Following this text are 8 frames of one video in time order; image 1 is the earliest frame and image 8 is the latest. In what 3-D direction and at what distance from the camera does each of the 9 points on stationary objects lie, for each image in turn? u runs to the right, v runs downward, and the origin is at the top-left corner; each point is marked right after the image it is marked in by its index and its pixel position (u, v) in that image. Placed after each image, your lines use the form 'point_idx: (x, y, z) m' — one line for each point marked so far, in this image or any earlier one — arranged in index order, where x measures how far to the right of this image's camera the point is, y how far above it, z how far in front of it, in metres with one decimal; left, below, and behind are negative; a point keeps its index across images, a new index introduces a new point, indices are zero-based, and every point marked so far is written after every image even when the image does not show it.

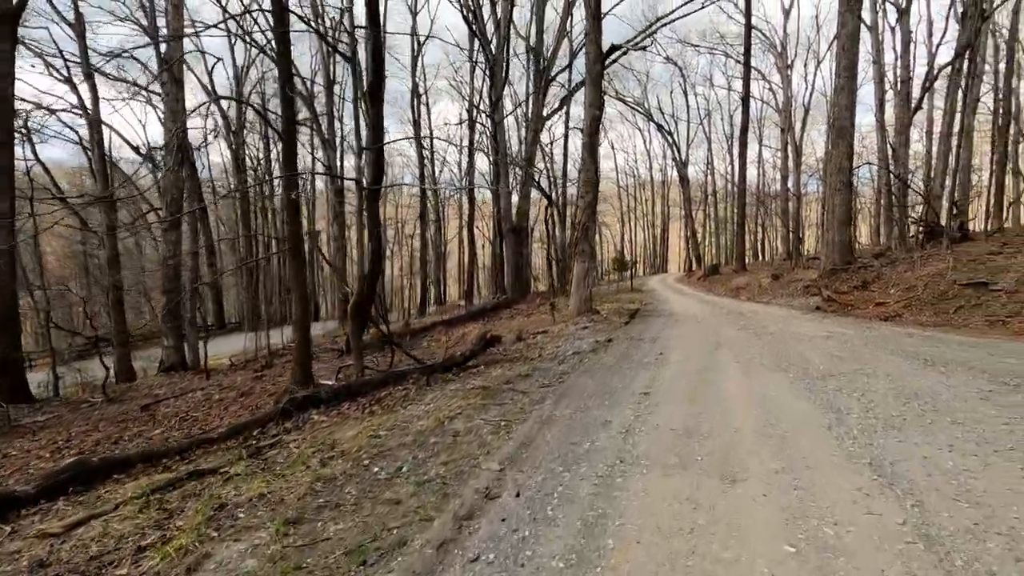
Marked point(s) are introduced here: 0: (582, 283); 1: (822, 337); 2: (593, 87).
0: (+1.5, +0.1, +11.6) m
1: (+3.9, -0.6, +6.7) m
2: (+1.7, +4.1, +11.0) m
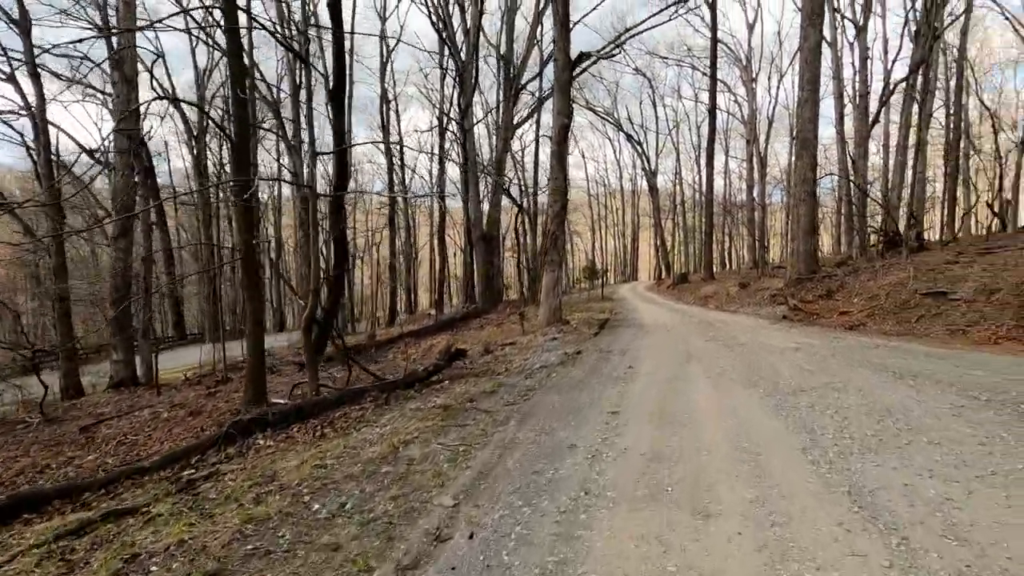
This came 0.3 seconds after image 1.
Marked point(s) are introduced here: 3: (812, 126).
0: (+0.8, -0.1, +11.4) m
1: (+3.5, -0.8, +6.7) m
2: (+1.0, +3.9, +10.9) m
3: (+7.8, +4.2, +13.9) m
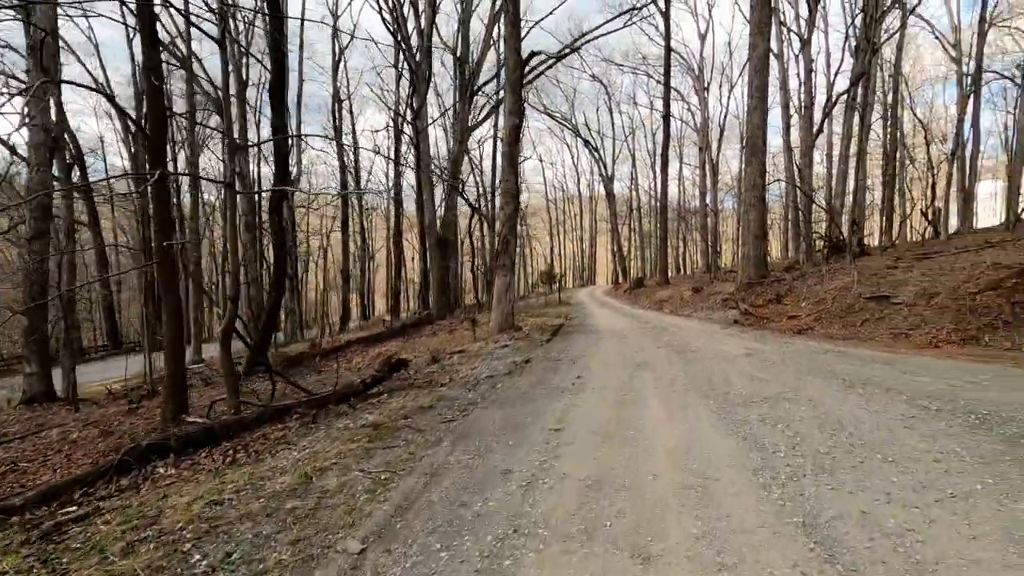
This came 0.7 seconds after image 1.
0: (-0.2, -0.2, +11.0) m
1: (+2.8, -0.8, +6.5) m
2: (0.0, +3.8, +10.6) m
3: (+6.6, +4.1, +14.1) m
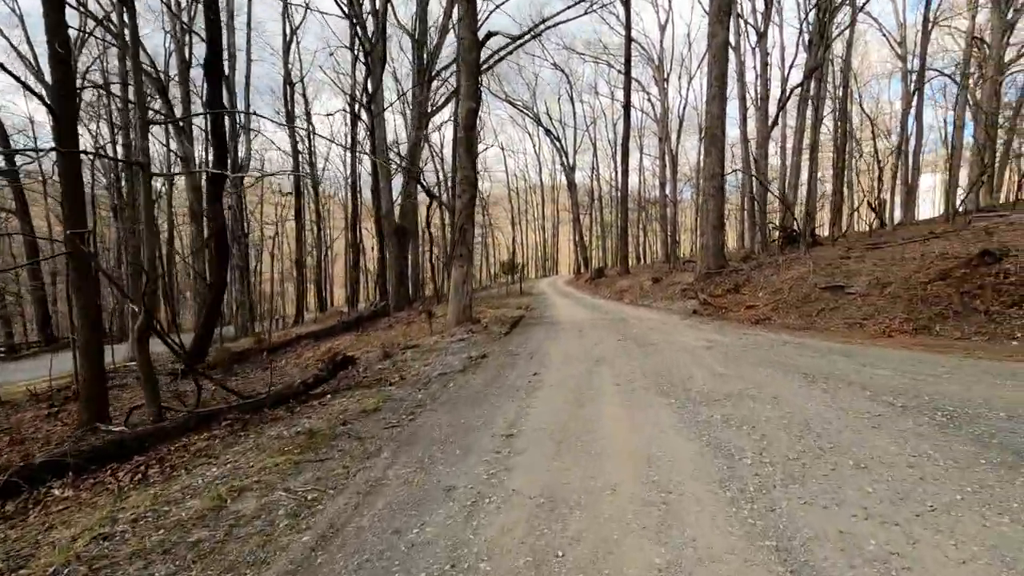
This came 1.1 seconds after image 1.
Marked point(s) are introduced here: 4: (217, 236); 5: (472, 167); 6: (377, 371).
0: (-1.0, 0.0, +10.6) m
1: (+2.3, -0.7, +6.4) m
2: (-0.8, +4.0, +10.1) m
3: (+5.5, +4.3, +14.1) m
4: (-6.0, +1.0, +10.9) m
5: (-0.8, +2.4, +10.4) m
6: (-1.7, -1.0, +6.7) m
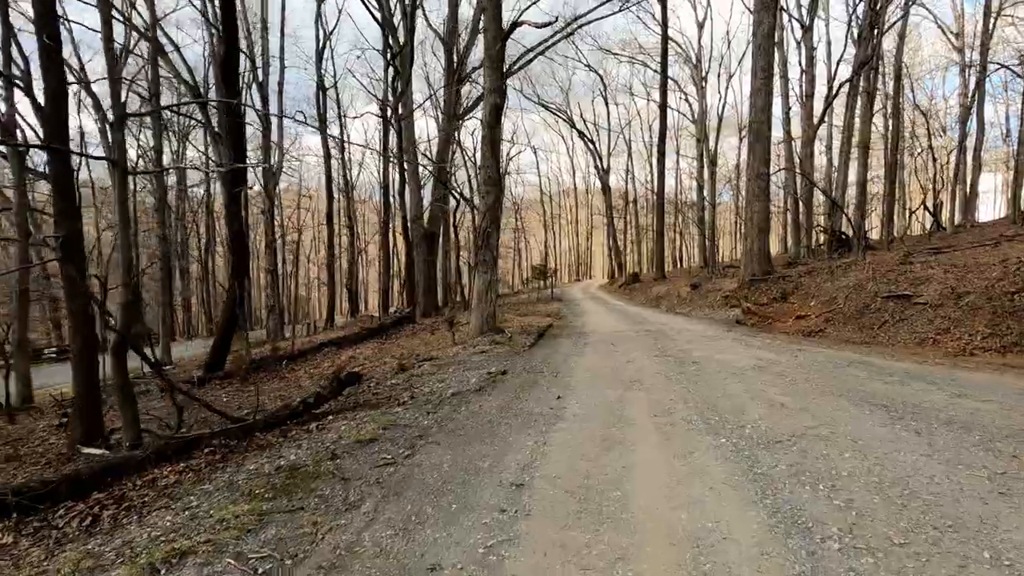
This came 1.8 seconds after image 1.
0: (-0.5, -0.2, +10.0) m
1: (+2.5, -0.8, +5.5) m
2: (-0.3, +3.8, +9.5) m
3: (+6.2, +4.1, +13.1) m
4: (-5.5, +0.9, +10.6) m
5: (-0.3, +2.2, +9.8) m
6: (-1.5, -1.2, +6.2) m
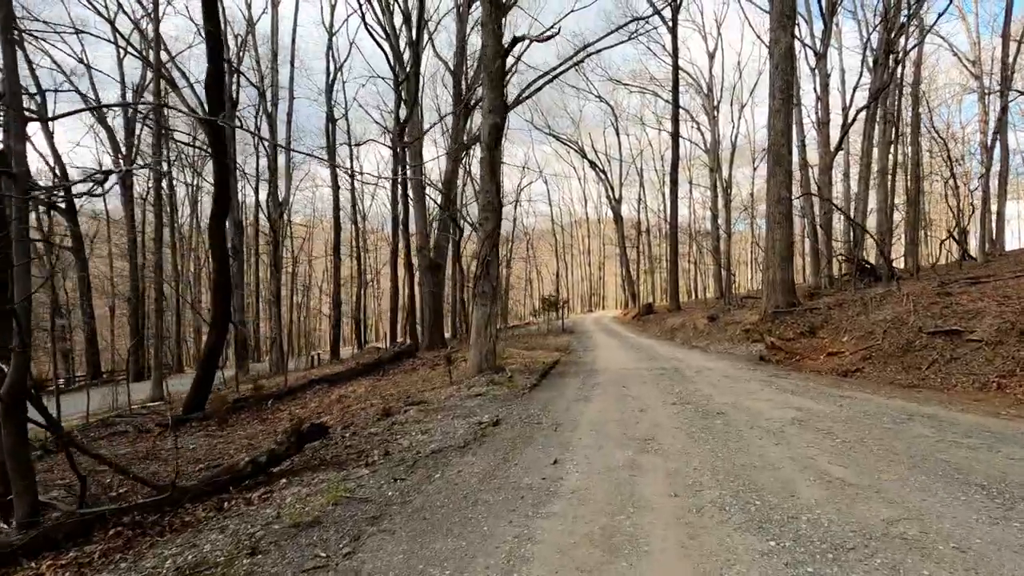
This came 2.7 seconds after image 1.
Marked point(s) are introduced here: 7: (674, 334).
0: (-0.5, -0.8, +9.2) m
1: (+2.4, -1.2, +4.6) m
2: (-0.3, +3.3, +8.9) m
3: (+6.3, +3.4, +12.3) m
4: (-5.5, +0.3, +9.9) m
5: (-0.3, +1.7, +9.1) m
6: (-1.5, -1.5, +5.3) m
7: (+5.5, -1.6, +18.2) m
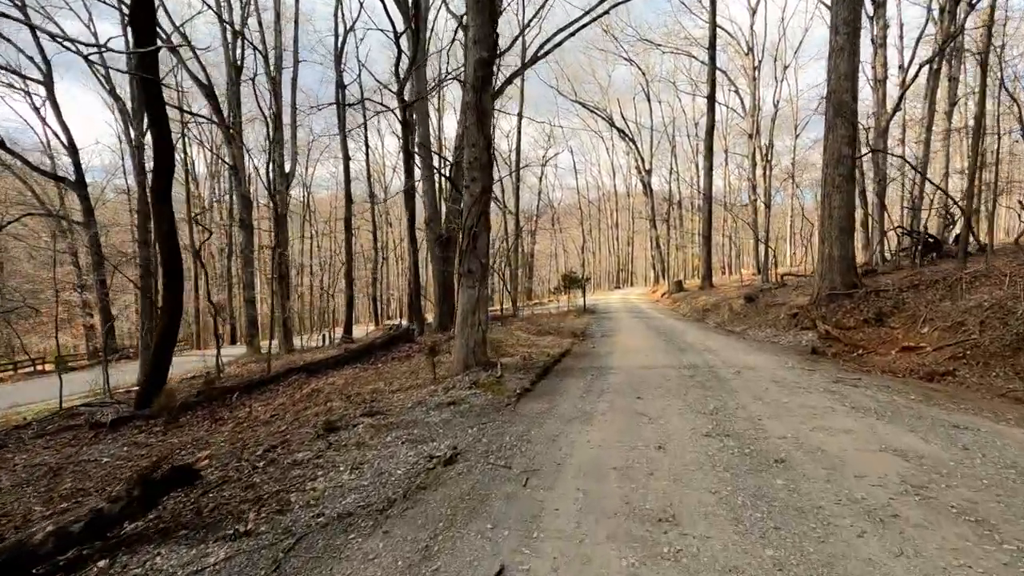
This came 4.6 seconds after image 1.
0: (-0.6, -0.5, +7.5) m
1: (+2.1, -1.1, +2.8) m
2: (-0.4, +3.6, +7.0) m
3: (+6.4, +3.8, +10.1) m
4: (-5.5, +0.7, +8.5) m
5: (-0.3, +2.0, +7.3) m
6: (-1.8, -1.4, +3.7) m
7: (+5.9, -0.9, +16.2) m
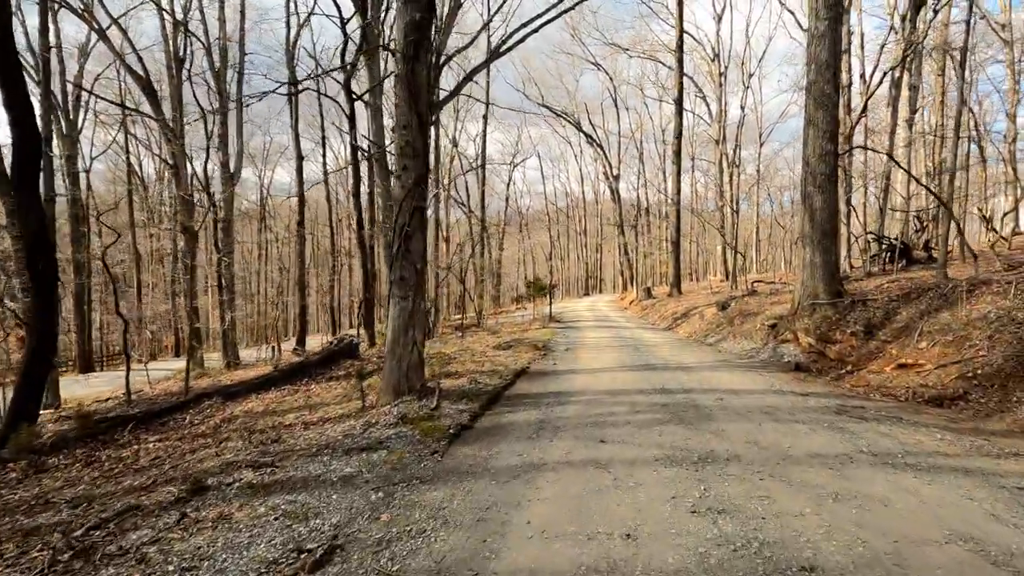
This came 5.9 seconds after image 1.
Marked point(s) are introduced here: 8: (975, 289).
0: (-1.3, -0.6, +6.3) m
1: (+1.6, -1.1, +1.7) m
2: (-1.1, +3.4, +5.8) m
3: (+5.5, +3.6, +9.3) m
4: (-6.2, +0.5, +7.0) m
5: (-1.0, +1.8, +6.1) m
6: (-2.3, -1.5, +2.4) m
7: (+4.7, -1.1, +15.3) m
8: (+7.0, 0.0, +8.1) m
